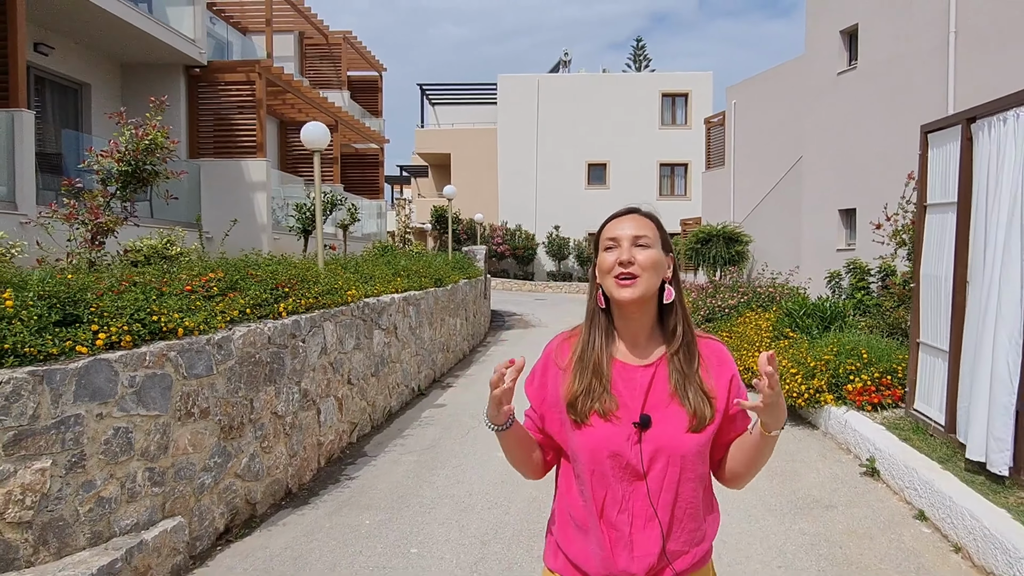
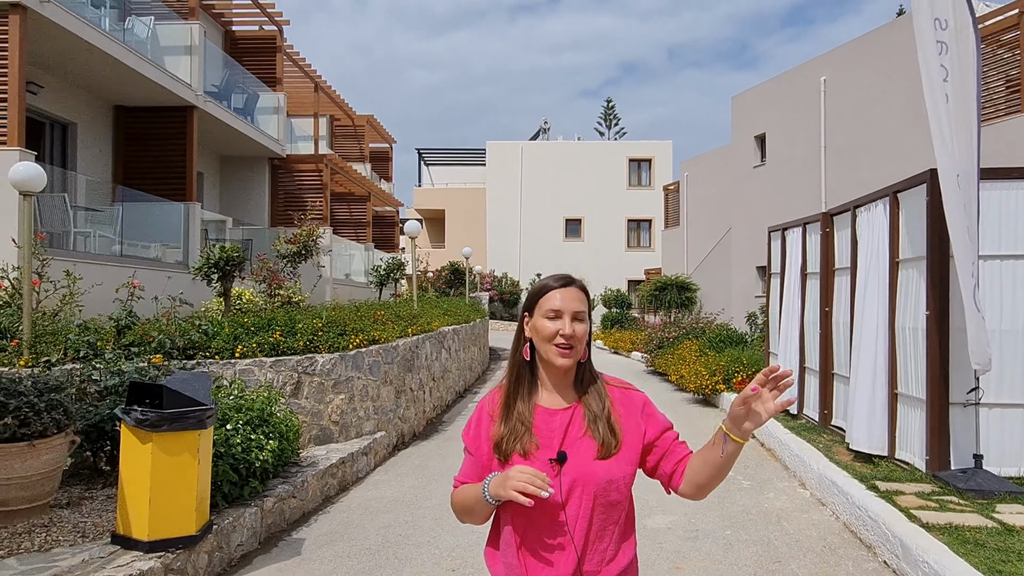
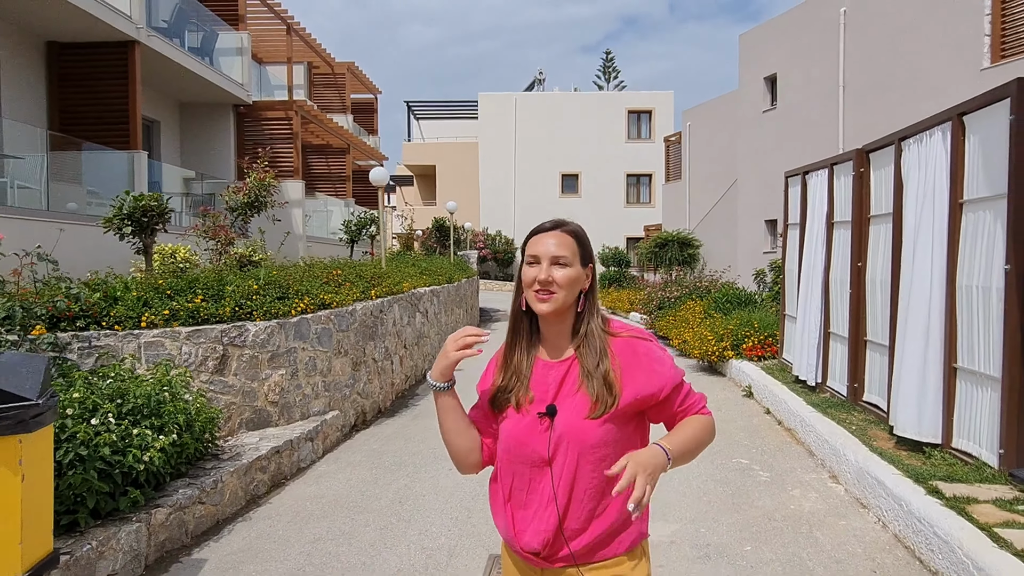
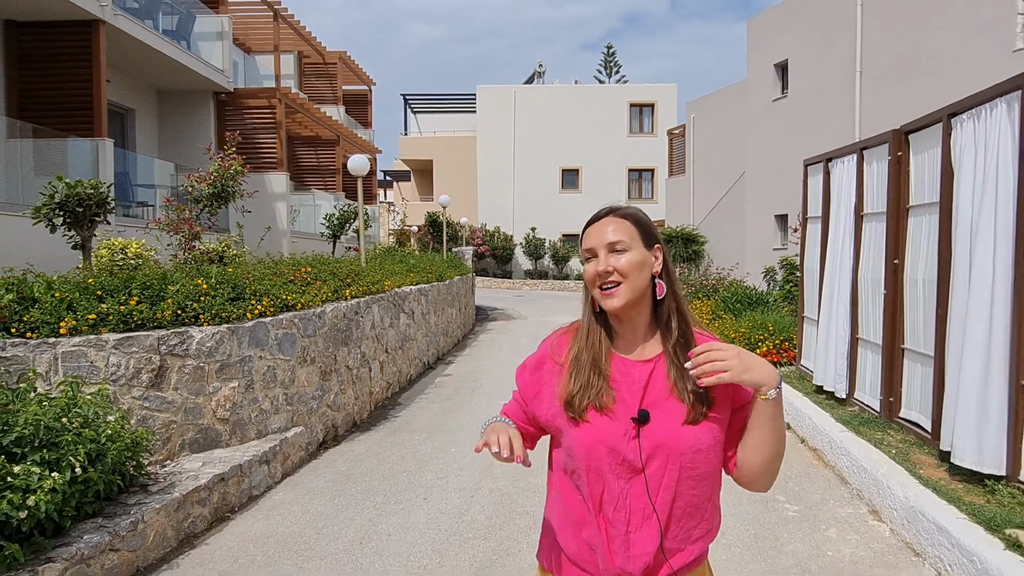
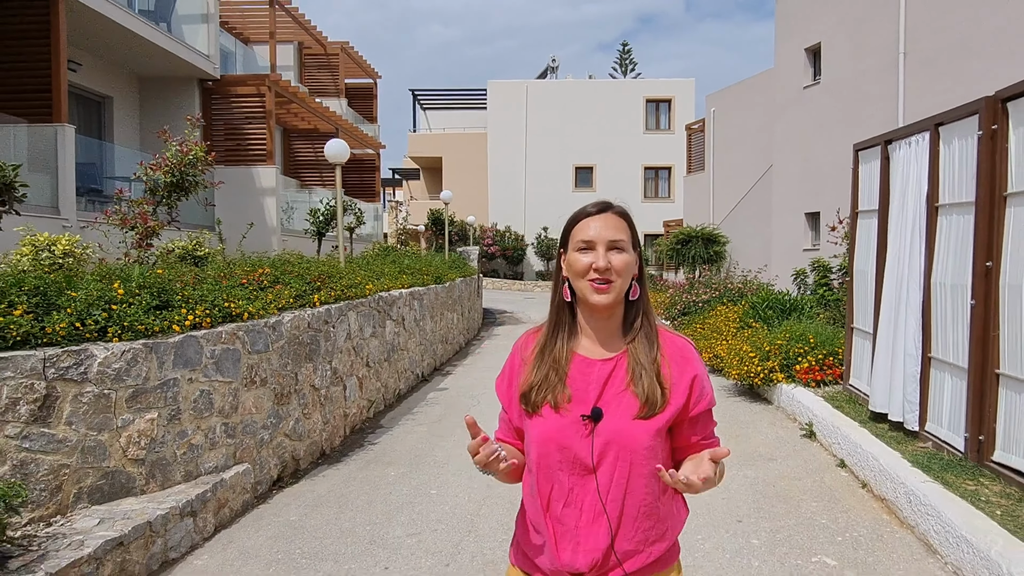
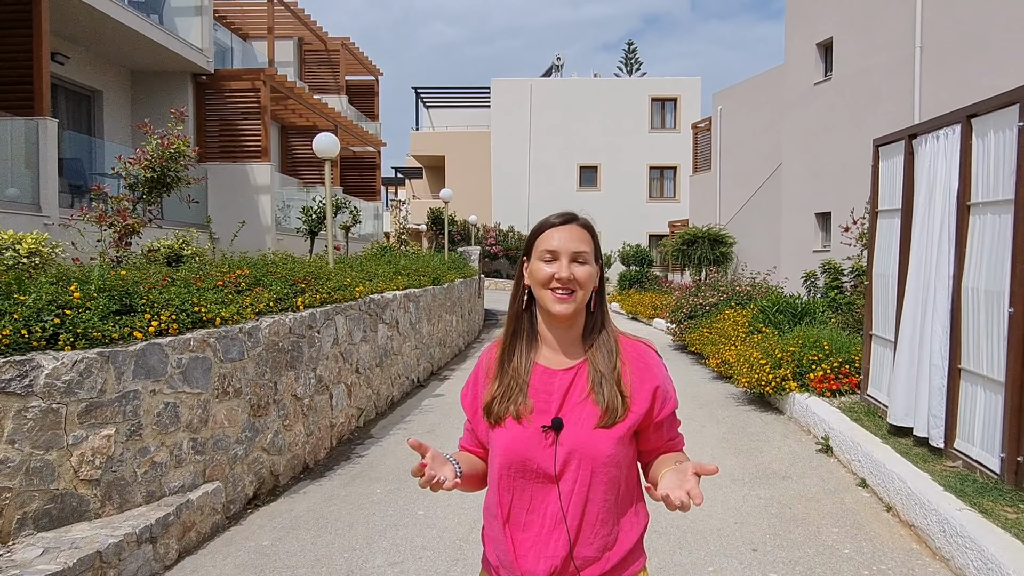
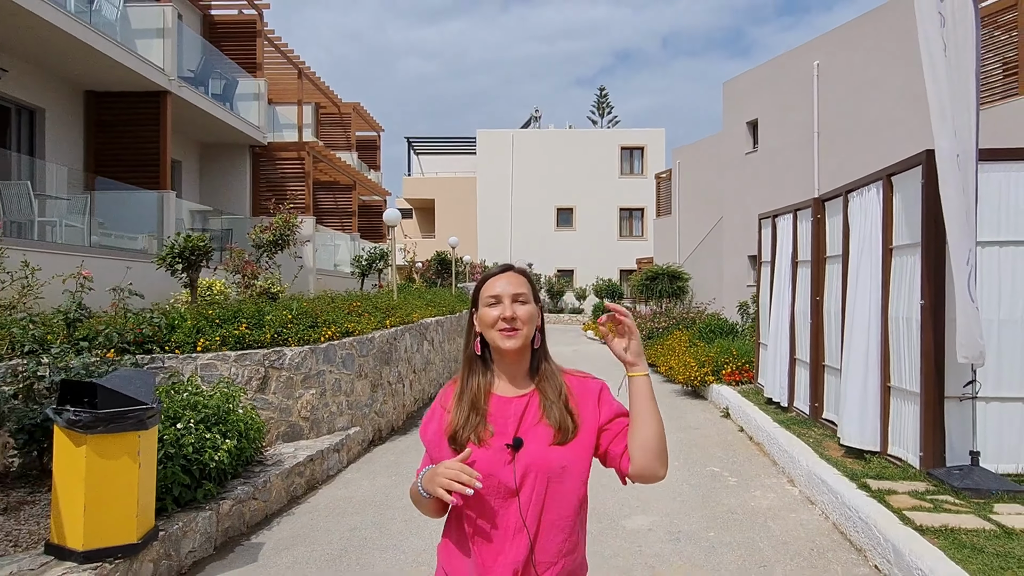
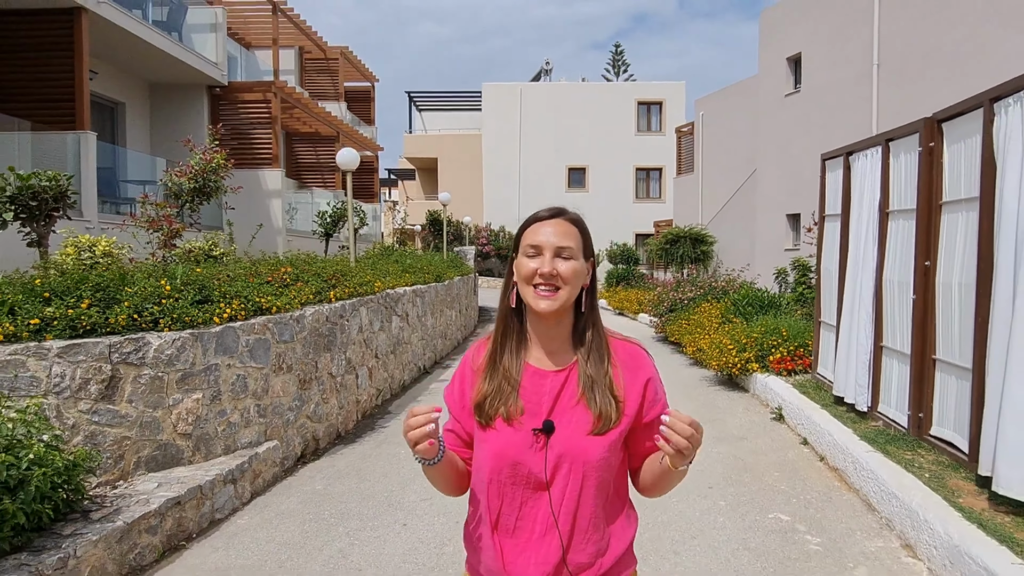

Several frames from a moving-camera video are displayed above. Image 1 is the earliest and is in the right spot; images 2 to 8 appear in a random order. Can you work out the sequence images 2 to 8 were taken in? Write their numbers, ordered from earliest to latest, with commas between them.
6, 5, 8, 4, 3, 7, 2
